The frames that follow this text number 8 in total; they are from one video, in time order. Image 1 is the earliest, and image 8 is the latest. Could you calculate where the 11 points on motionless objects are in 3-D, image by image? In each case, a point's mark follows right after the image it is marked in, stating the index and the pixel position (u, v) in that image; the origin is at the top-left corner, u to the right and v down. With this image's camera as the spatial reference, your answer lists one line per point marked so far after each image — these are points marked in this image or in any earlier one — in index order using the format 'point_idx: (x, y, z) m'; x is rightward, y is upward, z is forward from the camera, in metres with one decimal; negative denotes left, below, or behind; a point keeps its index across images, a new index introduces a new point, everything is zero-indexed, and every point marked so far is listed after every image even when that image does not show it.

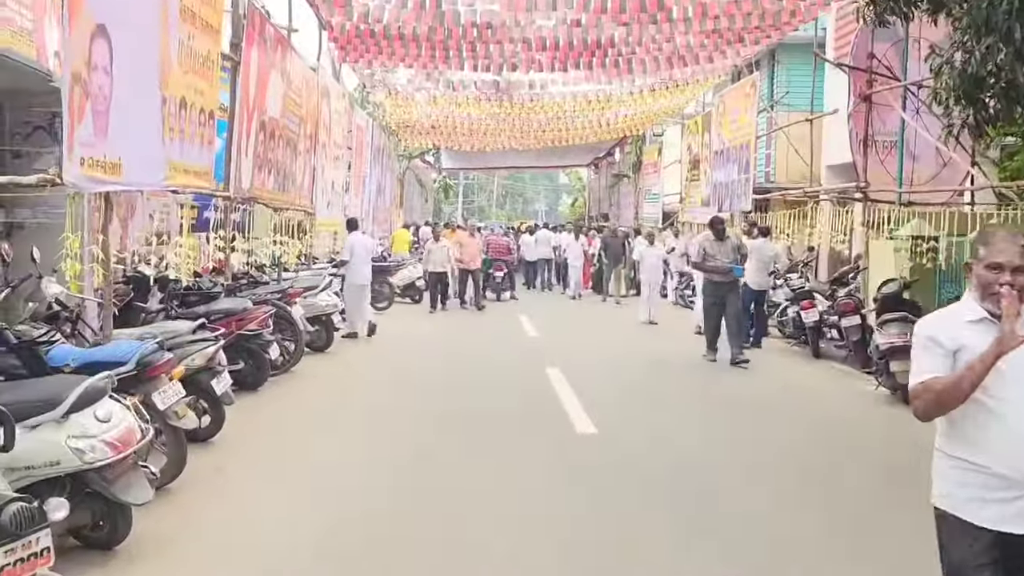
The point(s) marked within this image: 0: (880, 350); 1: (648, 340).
0: (+3.9, -0.7, +9.3) m
1: (+2.3, -0.9, +14.7) m
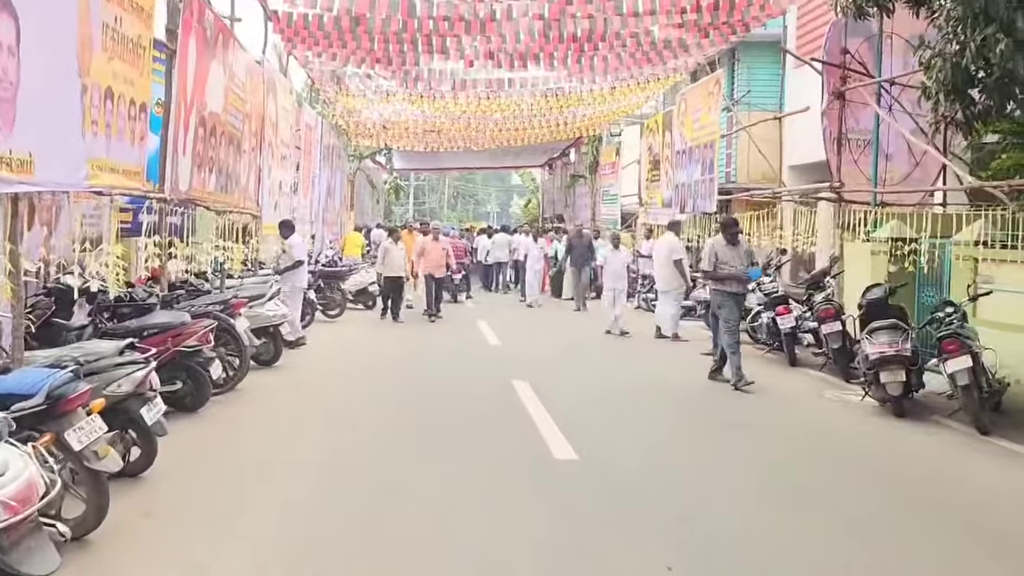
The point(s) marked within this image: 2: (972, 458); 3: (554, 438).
0: (+3.6, -0.7, +8.8) m
1: (+1.6, -1.0, +14.1) m
2: (+4.1, -1.5, +7.8) m
3: (+0.4, -1.4, +8.7) m
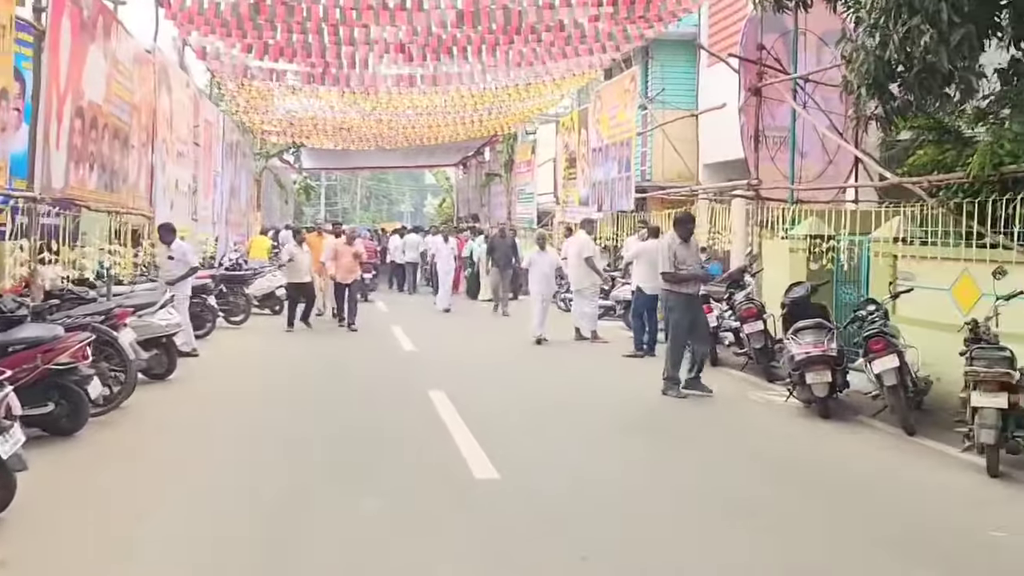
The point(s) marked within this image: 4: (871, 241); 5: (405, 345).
0: (+2.7, -0.7, +8.5) m
1: (+0.3, -1.0, +13.7) m
2: (+3.3, -1.5, +7.6) m
3: (-0.4, -1.5, +8.1) m
4: (+4.2, +0.6, +10.3) m
5: (-1.7, -0.9, +13.9) m
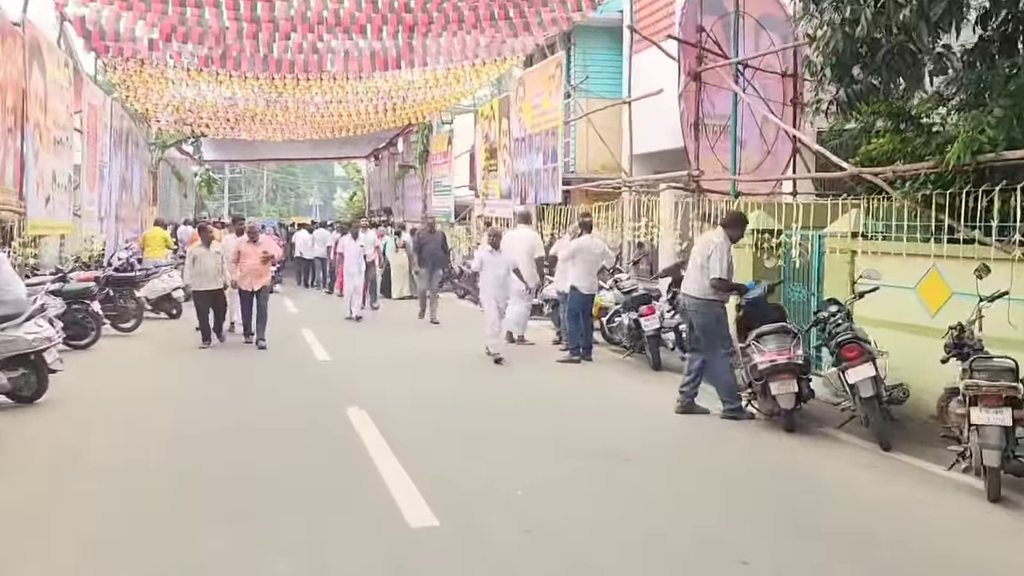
0: (+2.2, -0.7, +7.7) m
1: (-0.7, -1.0, +12.6) m
2: (+2.9, -1.5, +6.9) m
3: (-0.9, -1.5, +7.1) m
4: (+3.4, +0.6, +9.6) m
5: (-2.8, -0.9, +12.7) m
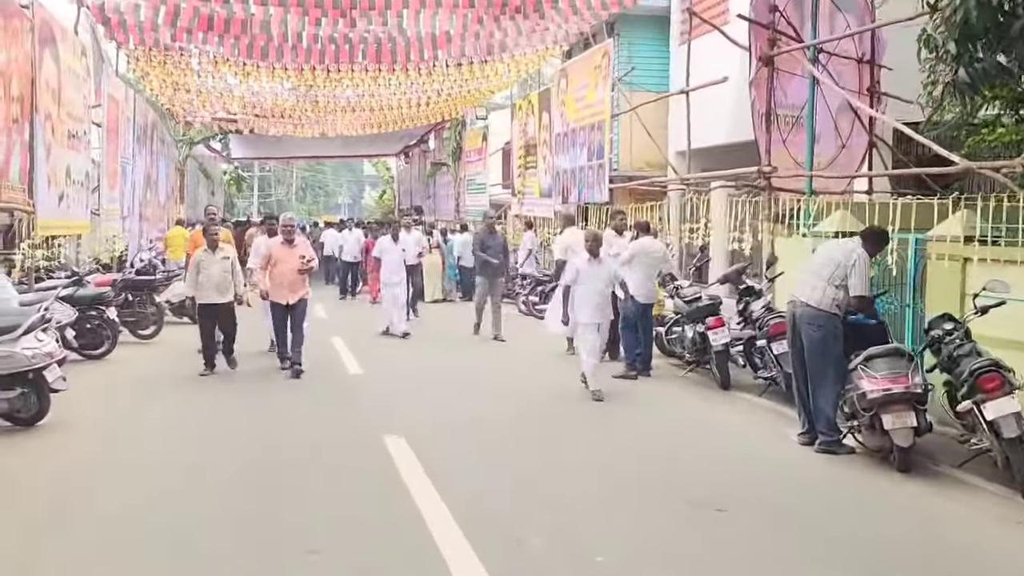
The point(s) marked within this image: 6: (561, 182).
0: (+2.6, -0.8, +6.6) m
1: (-0.1, -1.1, +11.5) m
2: (+3.3, -1.6, +5.7) m
3: (-0.4, -1.6, +6.0) m
4: (+4.0, +0.5, +8.4) m
5: (-2.1, -1.0, +11.6) m
6: (+1.0, +2.2, +18.5) m
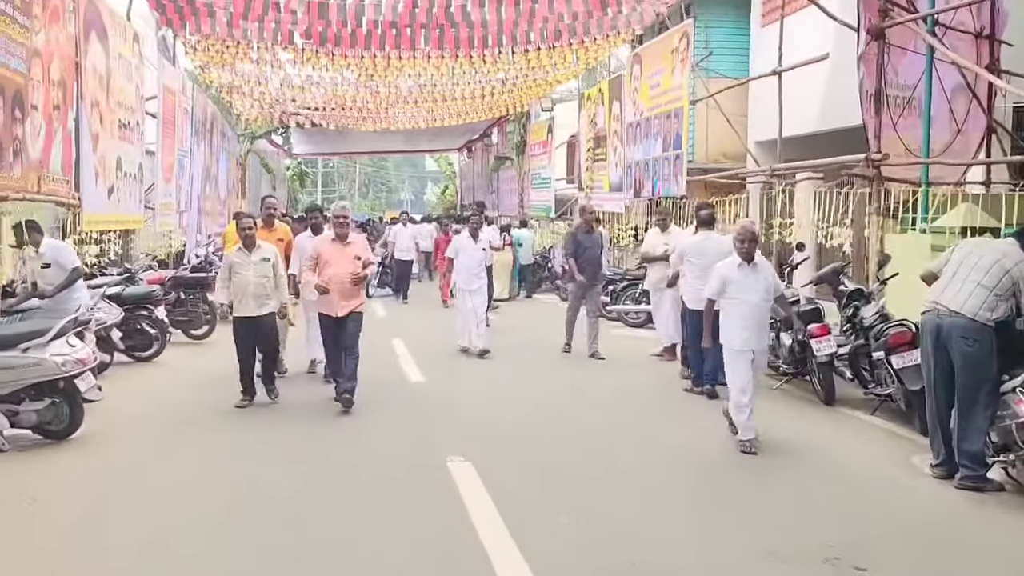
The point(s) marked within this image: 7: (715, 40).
0: (+3.2, -0.9, +5.4) m
1: (+0.8, -1.1, +10.6) m
2: (+3.8, -1.6, +4.5) m
3: (+0.1, -1.6, +5.1) m
4: (+4.6, +0.4, +7.2) m
5: (-1.3, -1.0, +10.8) m
6: (+2.4, +2.2, +17.5) m
7: (+4.4, +5.4, +19.0) m
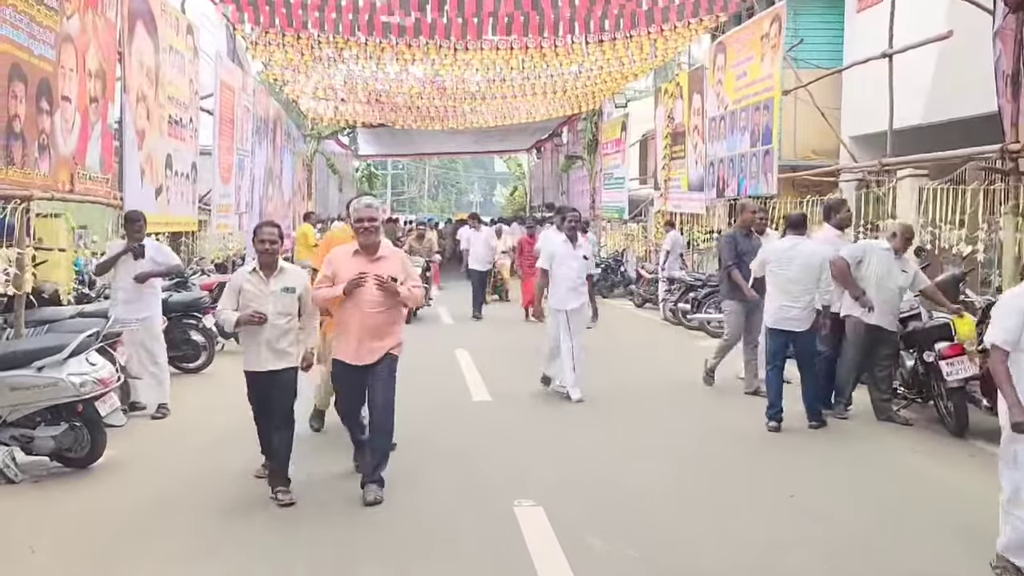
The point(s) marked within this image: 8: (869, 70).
0: (+3.6, -1.0, +4.2) m
1: (+1.6, -1.2, +9.5) m
2: (+4.1, -1.7, +3.2) m
3: (+0.4, -1.7, +4.0) m
4: (+5.2, +0.3, +5.8) m
5: (-0.4, -1.1, +9.9) m
6: (+3.7, +2.1, +16.2) m
7: (+5.9, +5.2, +17.6) m
8: (+6.3, +3.9, +15.6) m
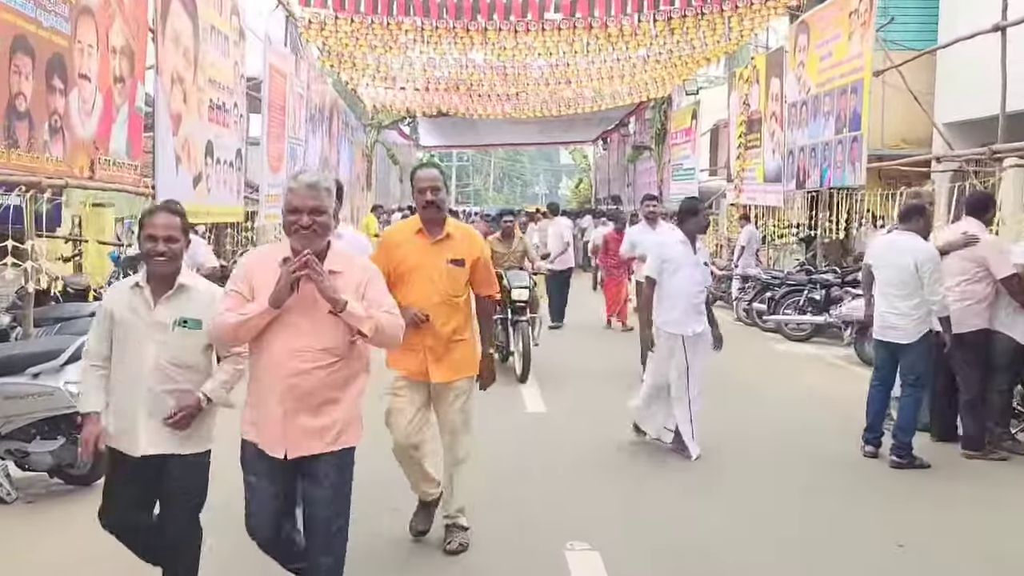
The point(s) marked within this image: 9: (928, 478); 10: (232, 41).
0: (+3.7, -1.0, +3.0) m
1: (+2.1, -1.2, +8.5) m
2: (+4.2, -1.8, +2.0) m
3: (+0.6, -1.8, +3.1) m
4: (+5.5, +0.2, +4.5) m
5: (+0.2, -1.1, +9.0) m
6: (+4.8, +2.1, +15.0) m
7: (+7.1, +5.2, +16.3) m
8: (+7.4, +3.9, +14.2) m
9: (+3.1, -1.4, +6.5) m
10: (-3.6, +3.2, +11.2) m
